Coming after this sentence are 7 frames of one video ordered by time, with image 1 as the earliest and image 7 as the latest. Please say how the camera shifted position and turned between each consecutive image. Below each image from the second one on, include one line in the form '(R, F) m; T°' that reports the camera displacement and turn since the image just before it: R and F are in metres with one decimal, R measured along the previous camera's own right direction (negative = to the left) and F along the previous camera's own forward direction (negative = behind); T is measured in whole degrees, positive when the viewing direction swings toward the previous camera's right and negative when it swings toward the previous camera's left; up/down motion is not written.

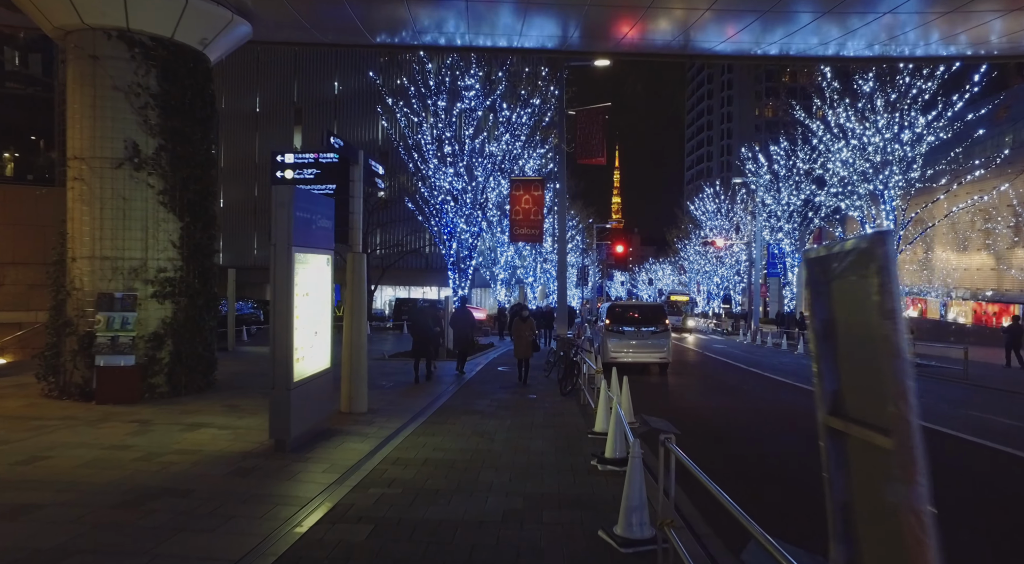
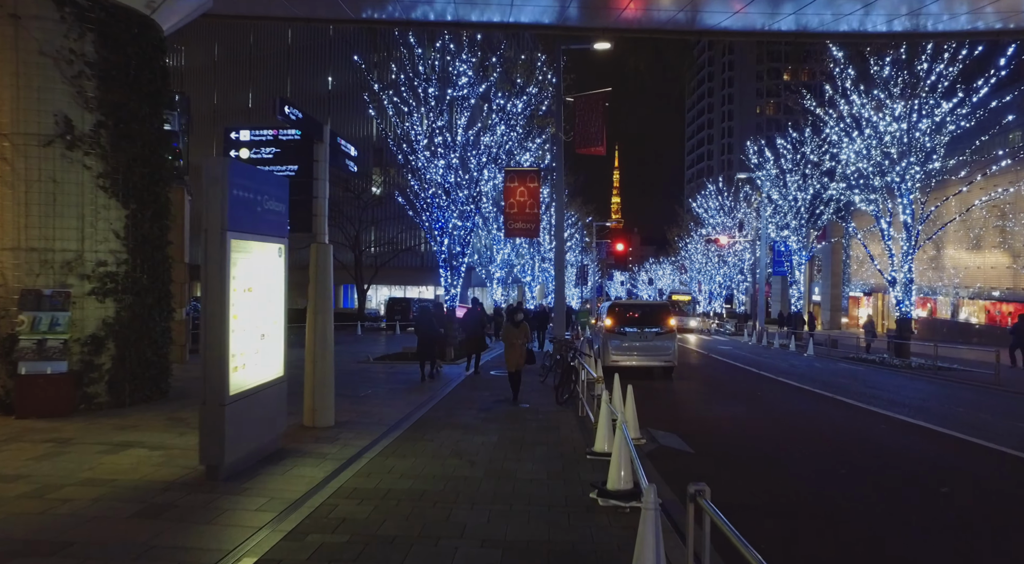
(+0.1, +1.2) m; 0°
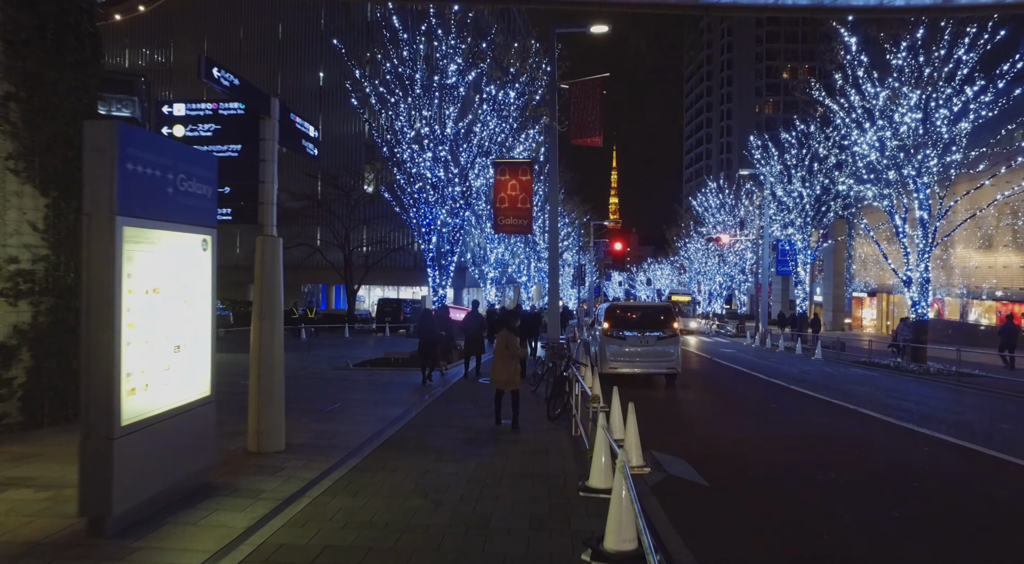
(+0.2, +1.2) m; 0°
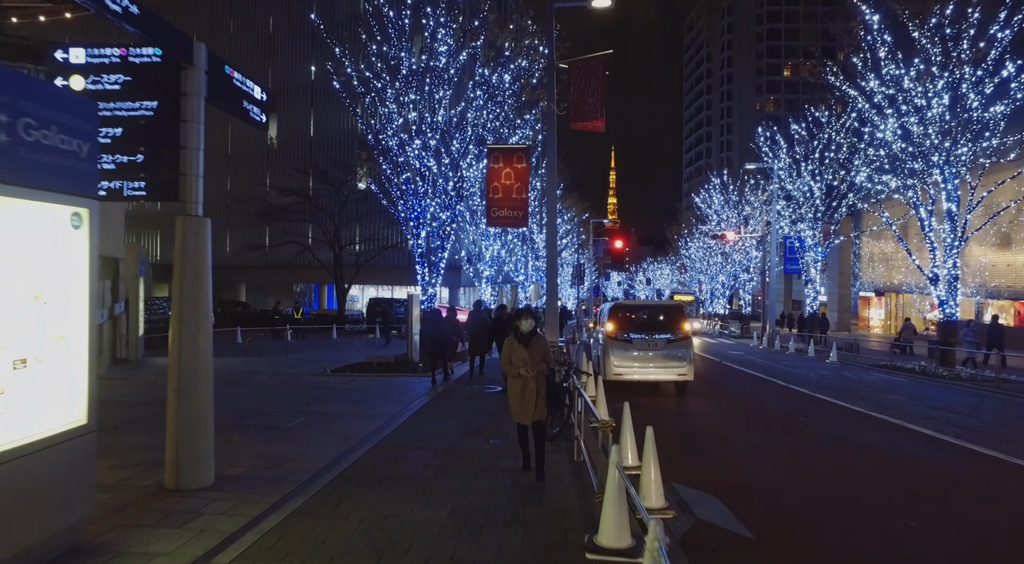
(+0.1, +1.5) m; 0°
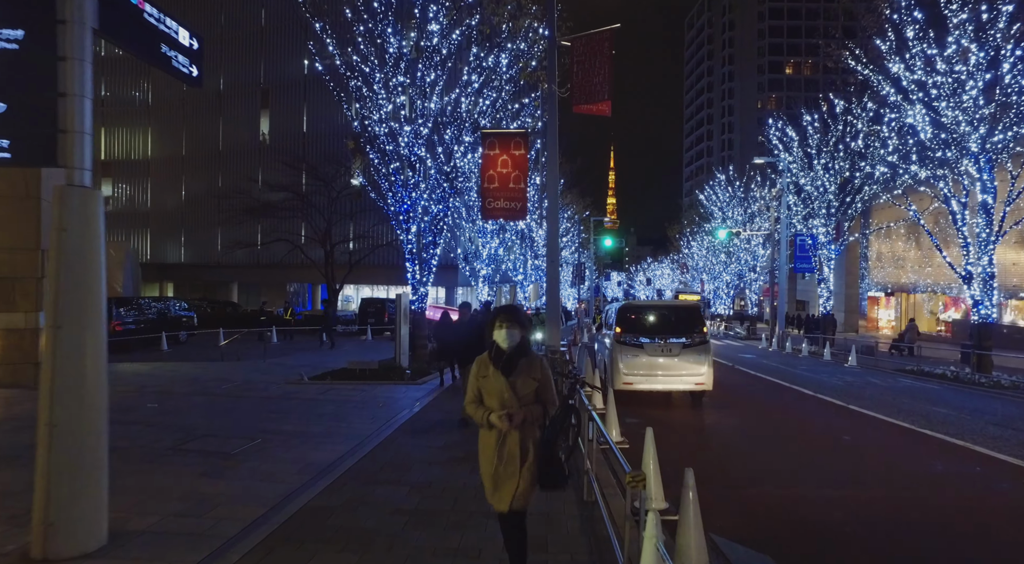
(0.0, +1.5) m; 0°
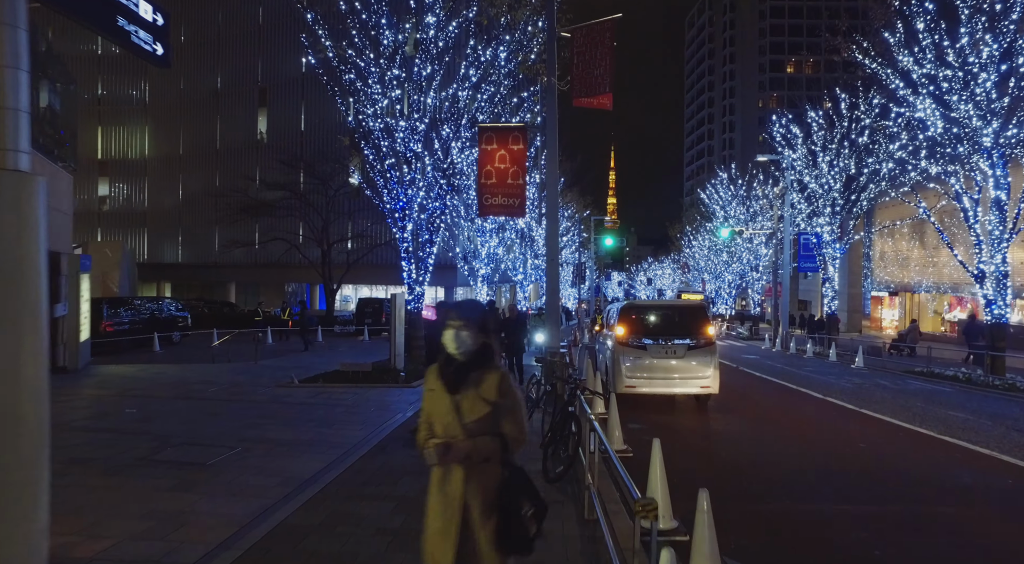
(0.0, +0.5) m; 0°
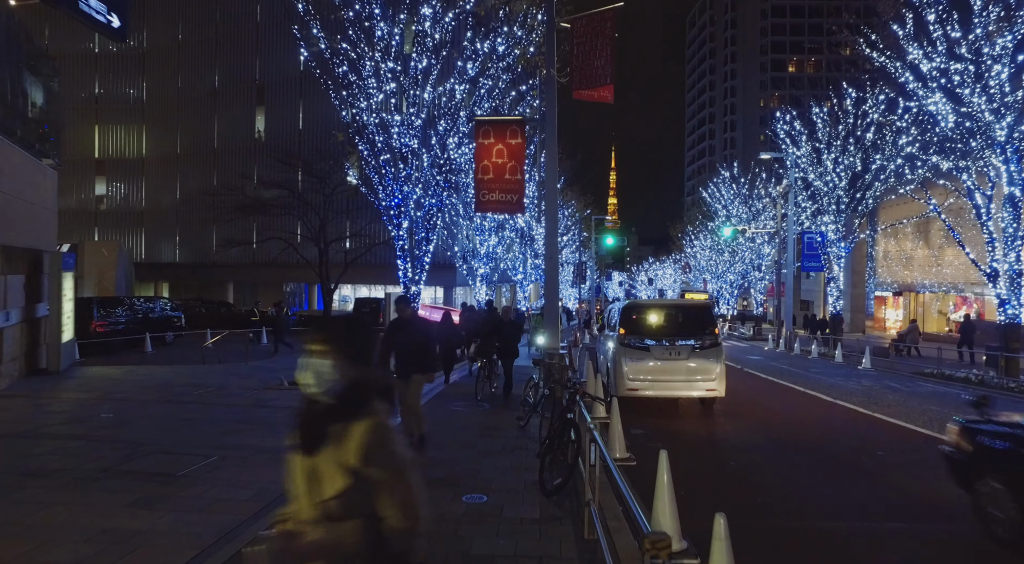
(+0.1, +0.5) m; 0°
